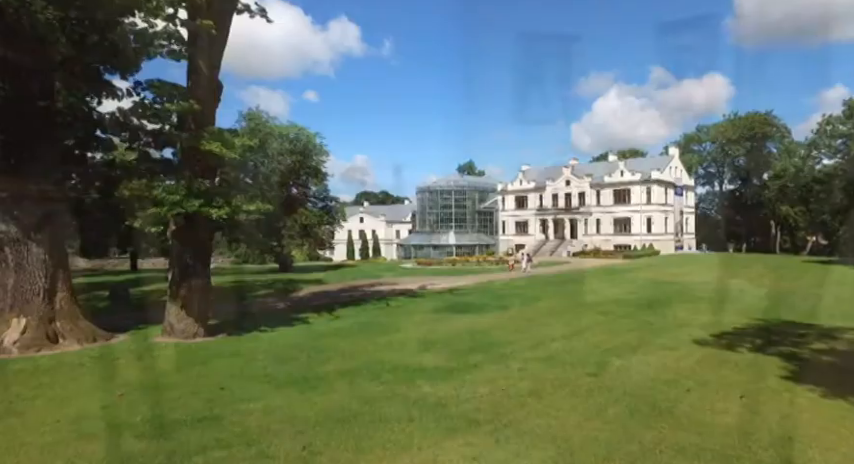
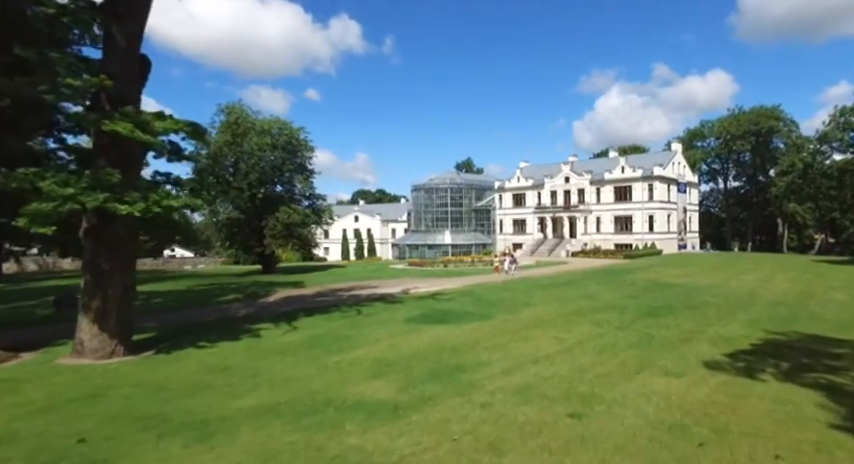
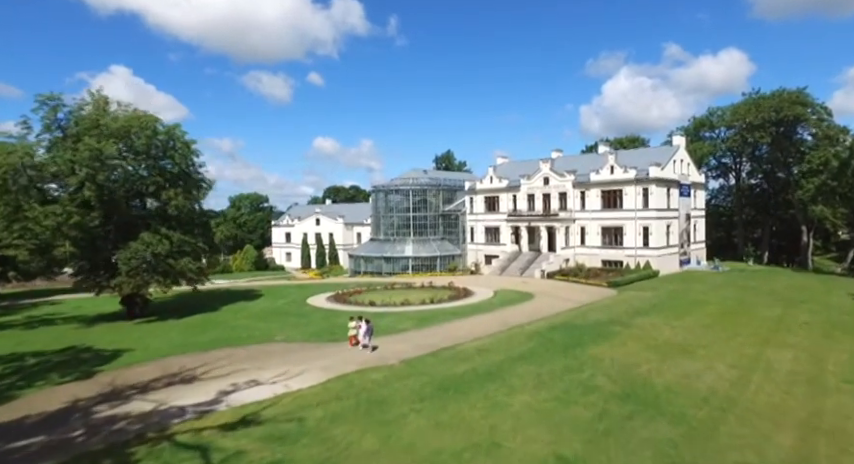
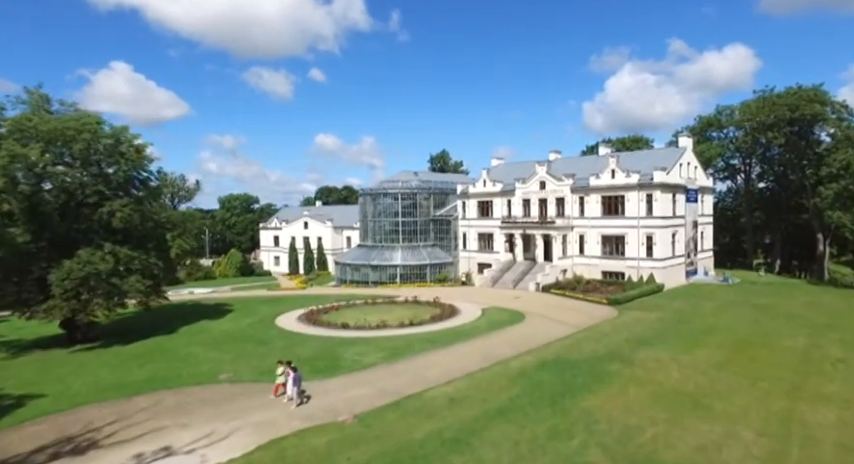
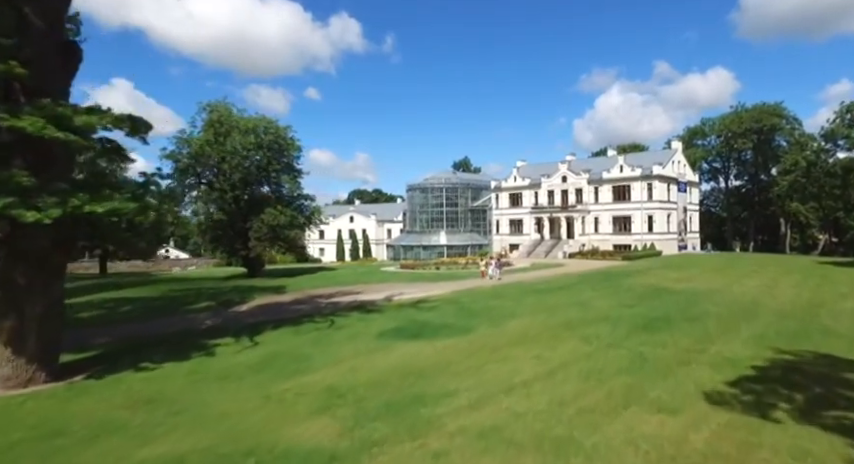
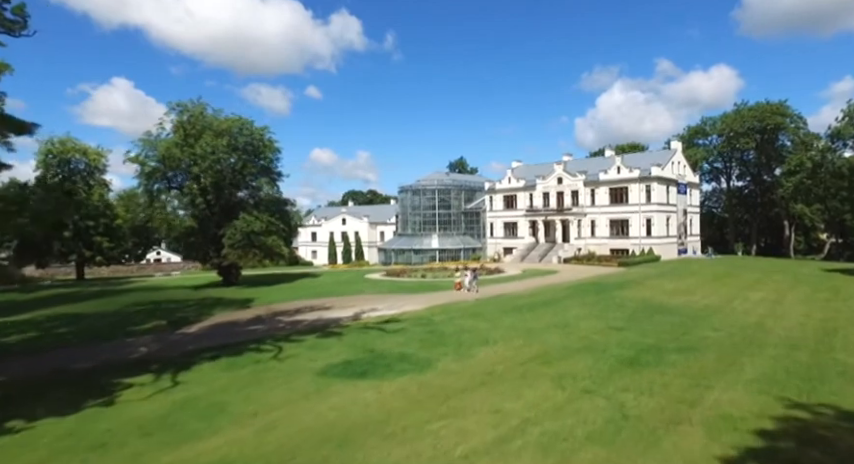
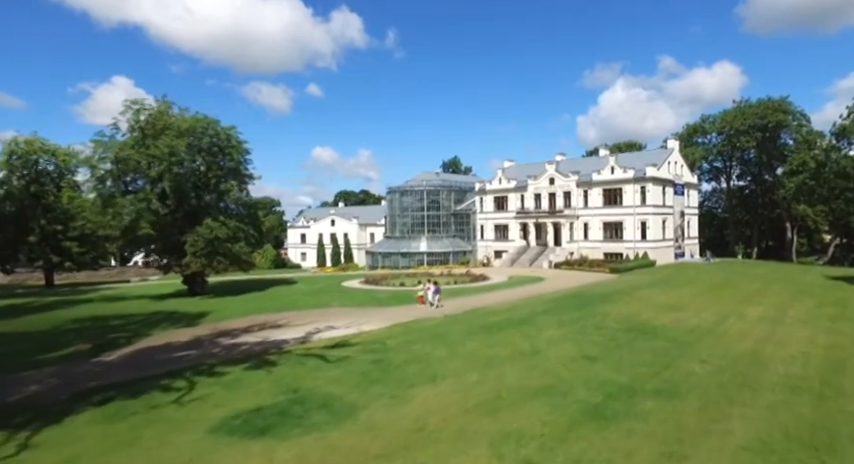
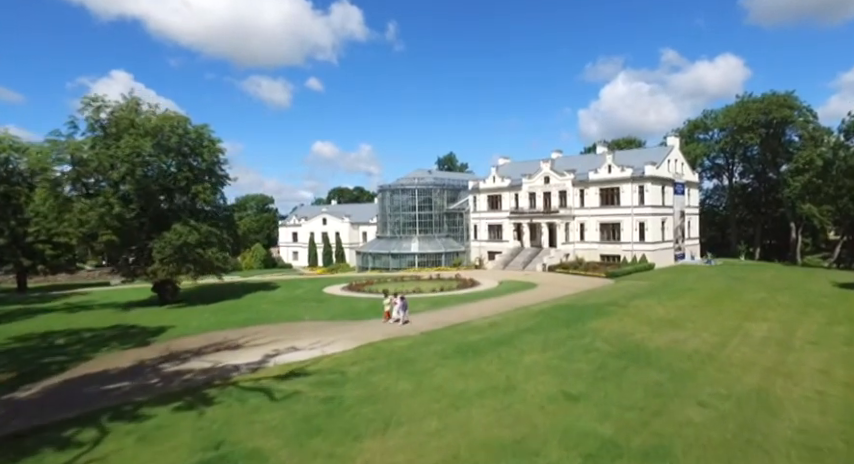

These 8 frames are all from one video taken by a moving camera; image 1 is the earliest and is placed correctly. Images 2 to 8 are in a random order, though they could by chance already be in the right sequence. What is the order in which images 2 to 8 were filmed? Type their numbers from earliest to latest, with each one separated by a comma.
2, 5, 6, 7, 8, 3, 4
